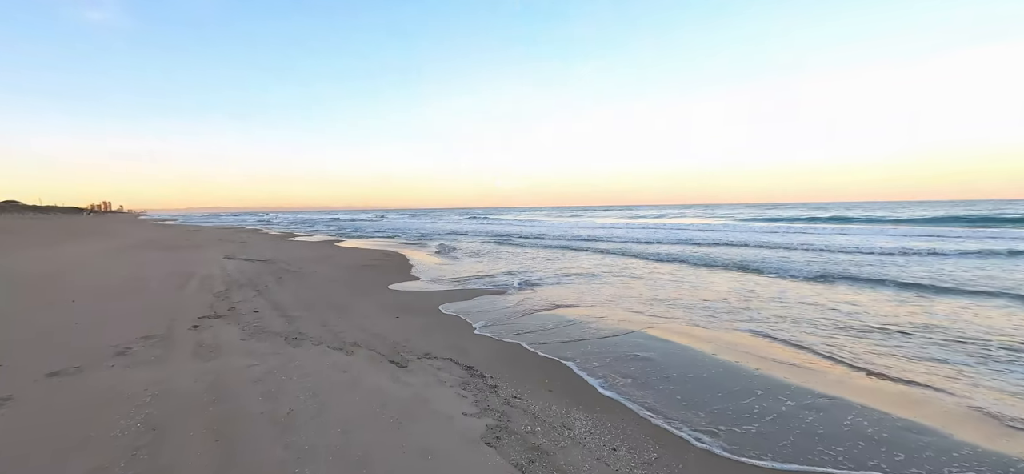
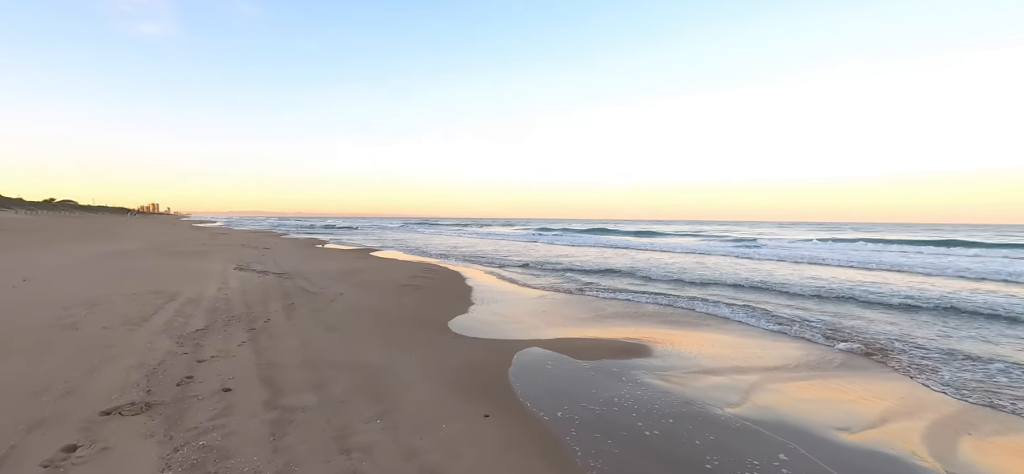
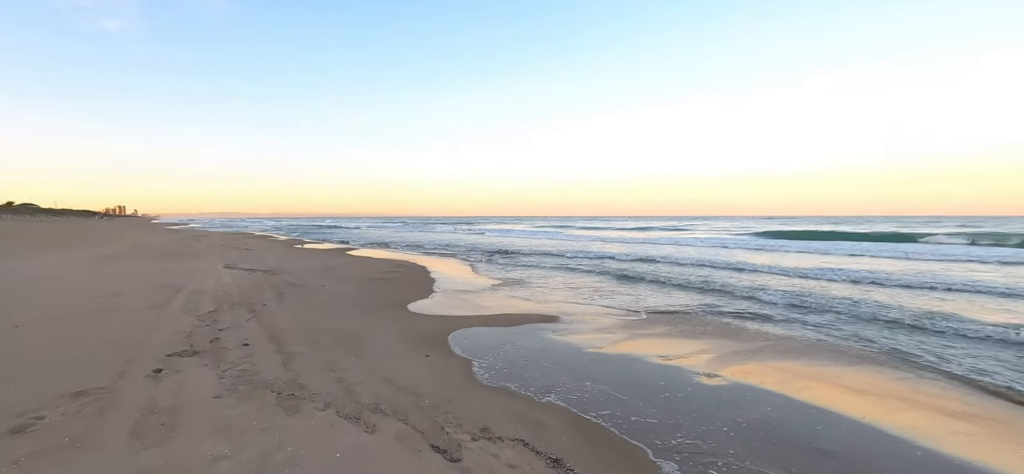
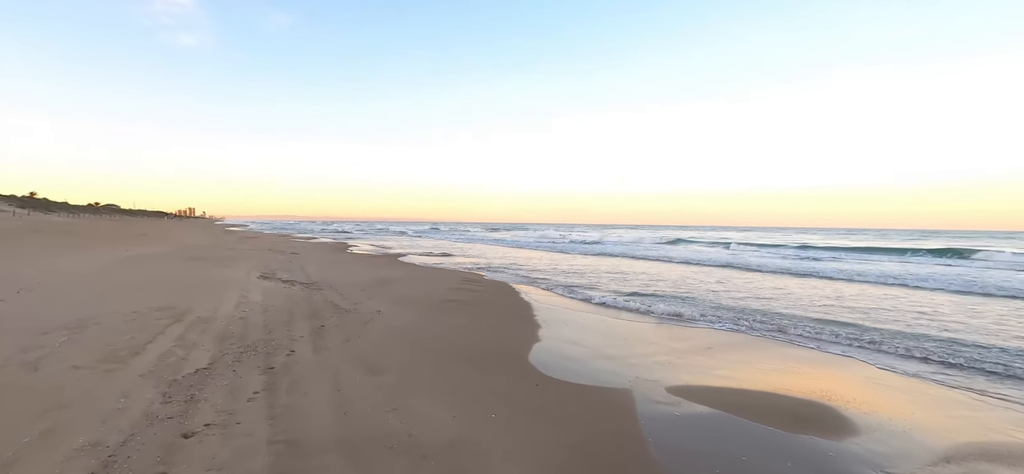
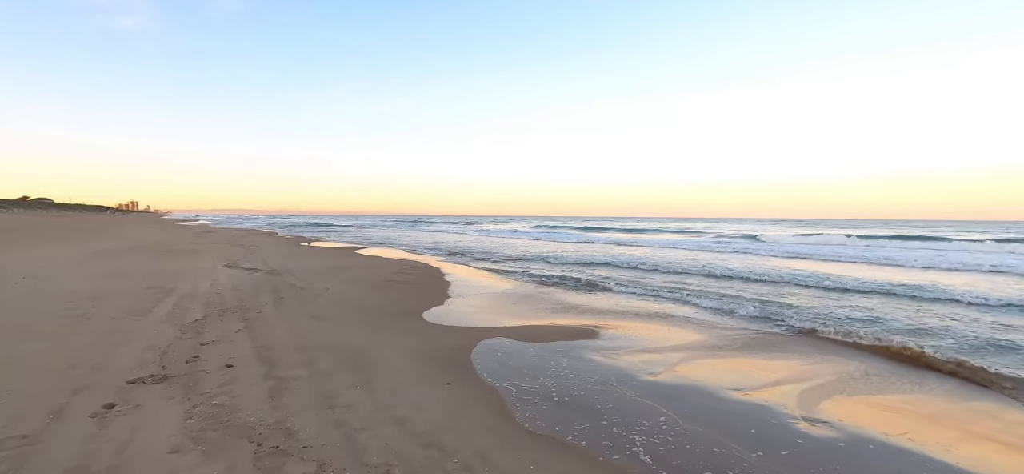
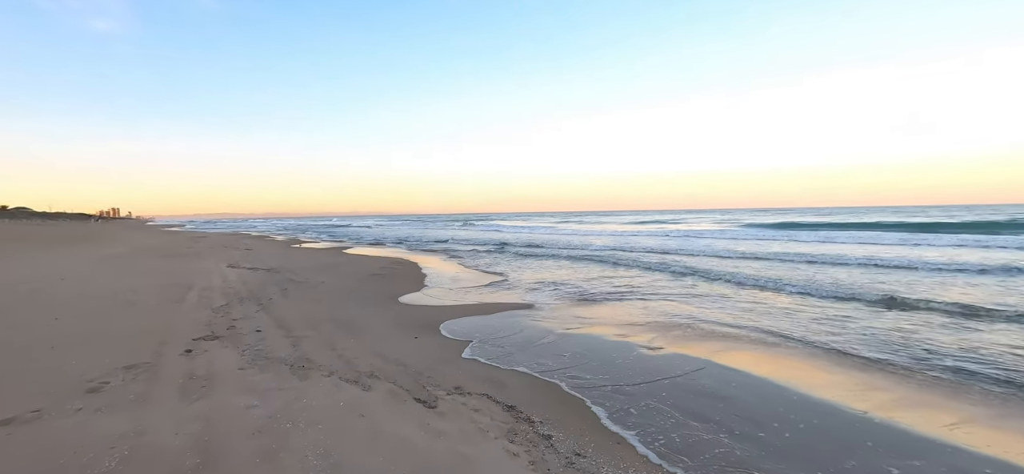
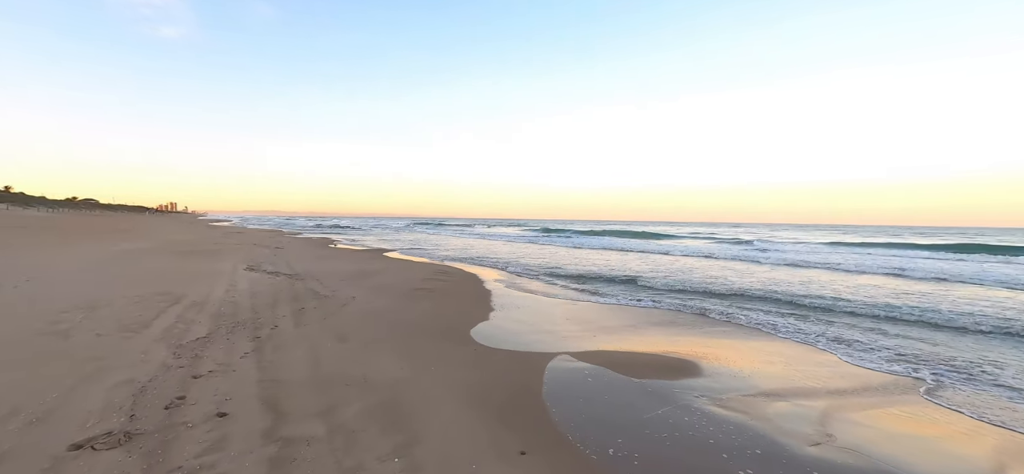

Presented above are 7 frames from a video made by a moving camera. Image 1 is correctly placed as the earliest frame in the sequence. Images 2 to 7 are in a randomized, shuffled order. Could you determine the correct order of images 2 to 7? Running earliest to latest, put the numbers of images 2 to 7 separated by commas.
6, 3, 5, 2, 7, 4
